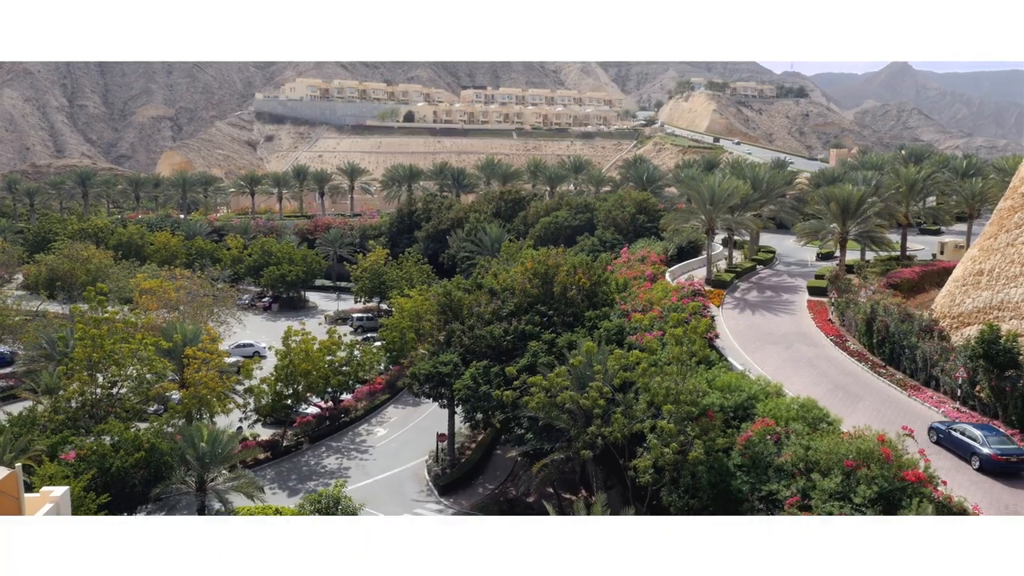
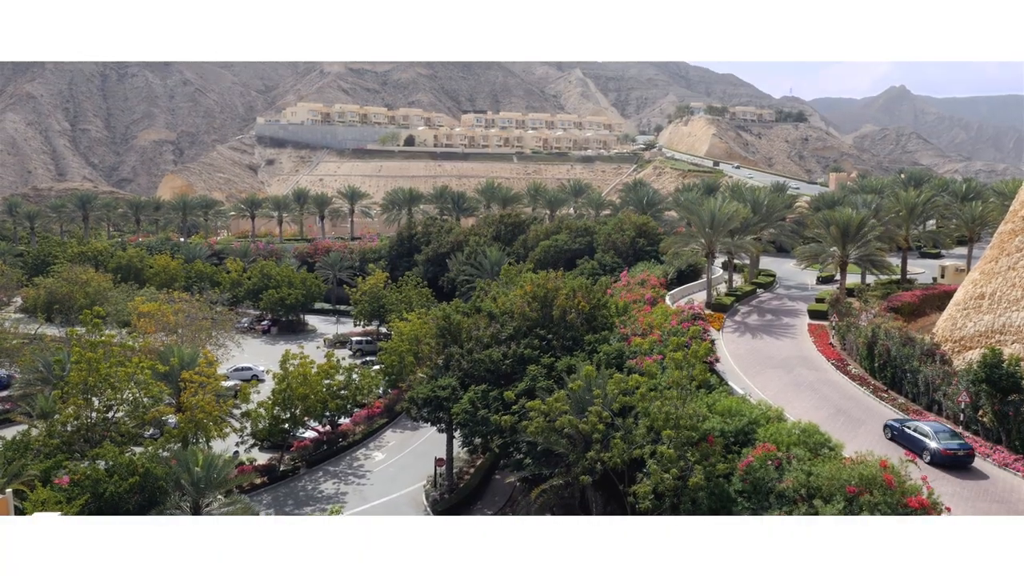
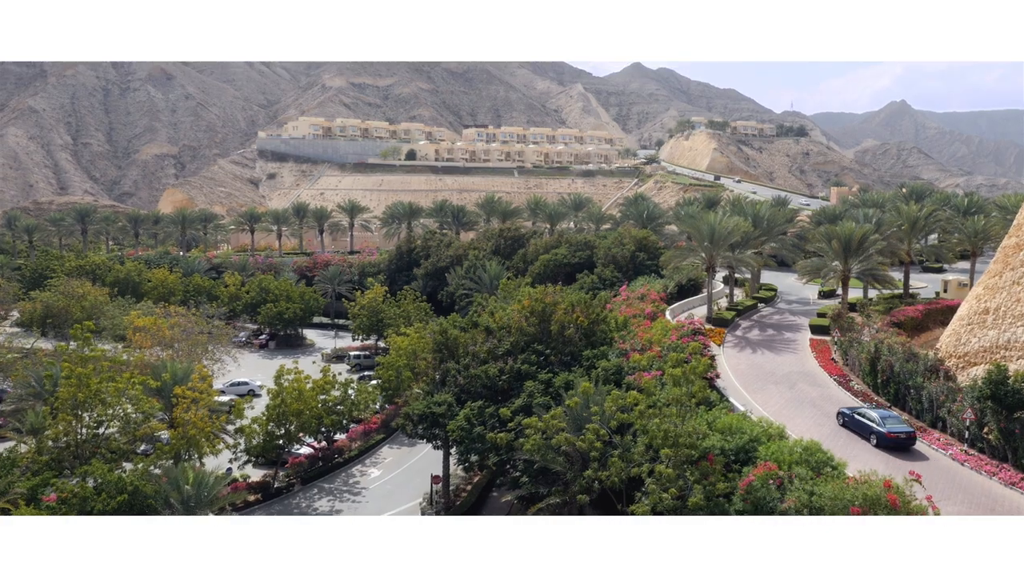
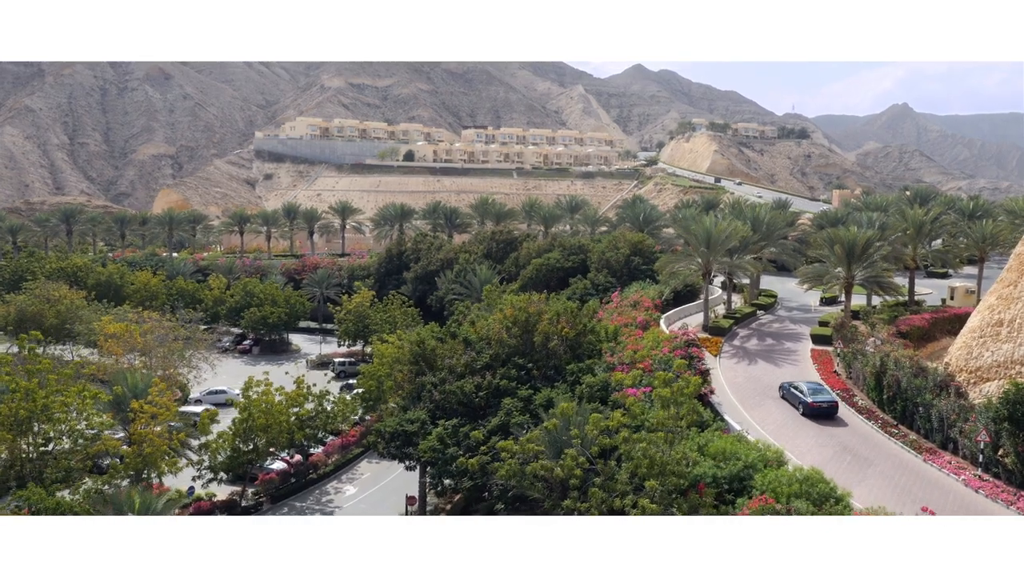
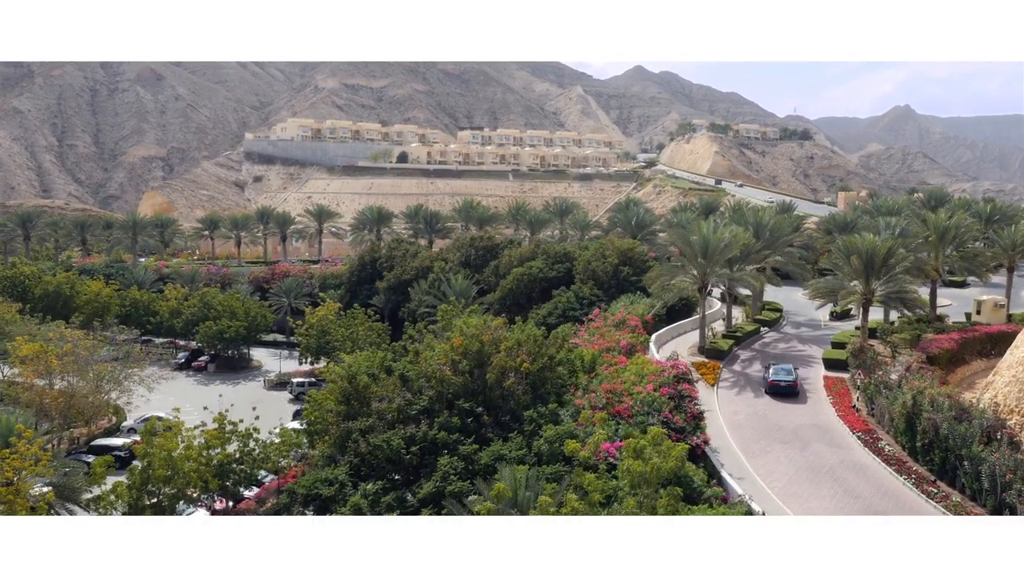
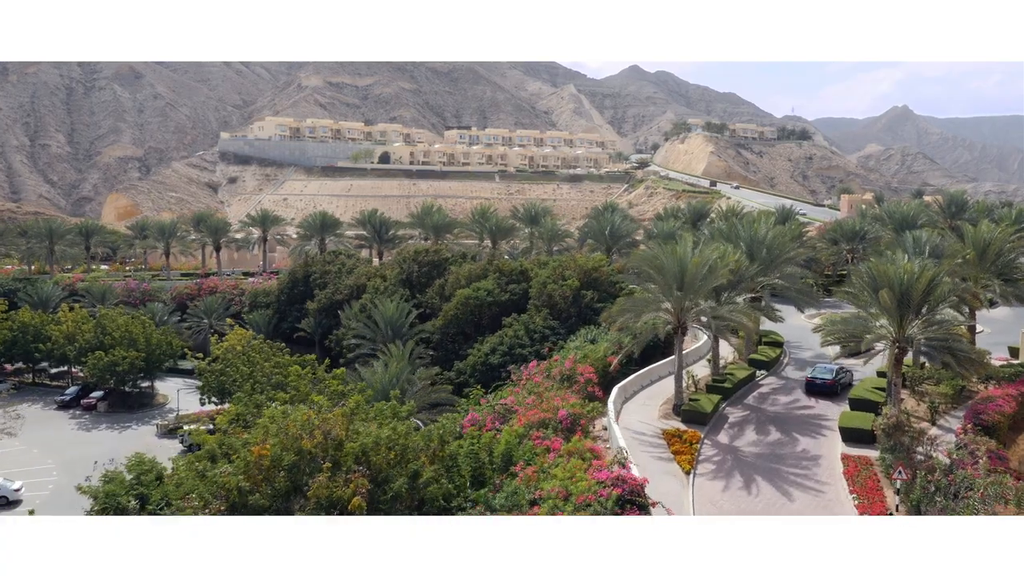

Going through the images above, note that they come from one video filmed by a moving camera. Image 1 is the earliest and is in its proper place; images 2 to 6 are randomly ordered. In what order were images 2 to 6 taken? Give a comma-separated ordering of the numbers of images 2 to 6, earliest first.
2, 3, 4, 5, 6
